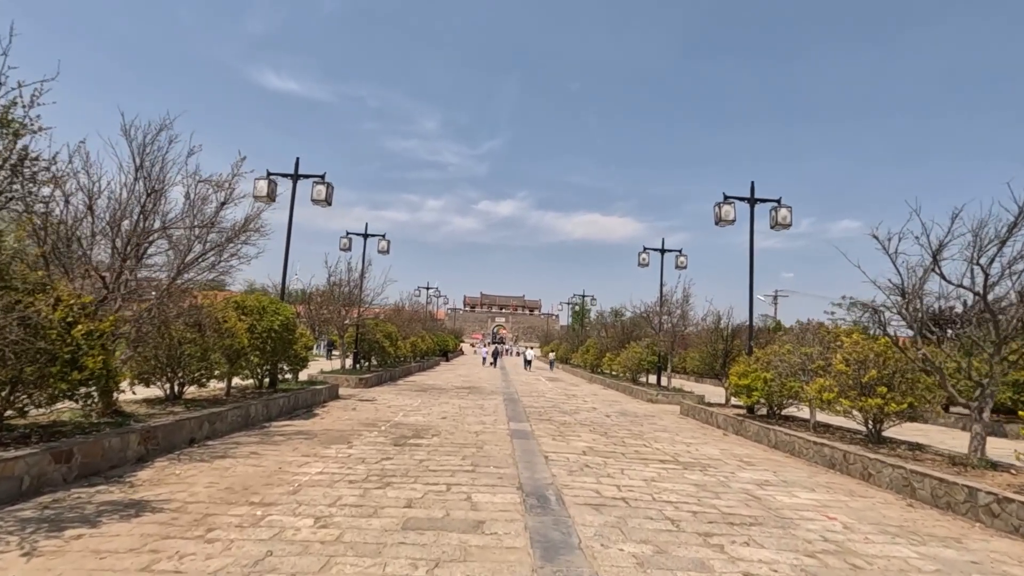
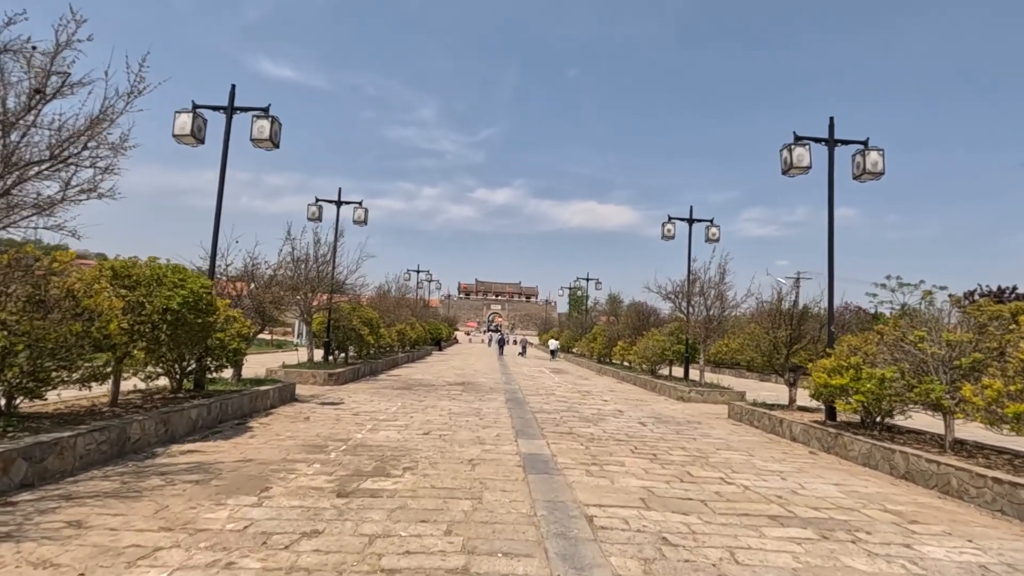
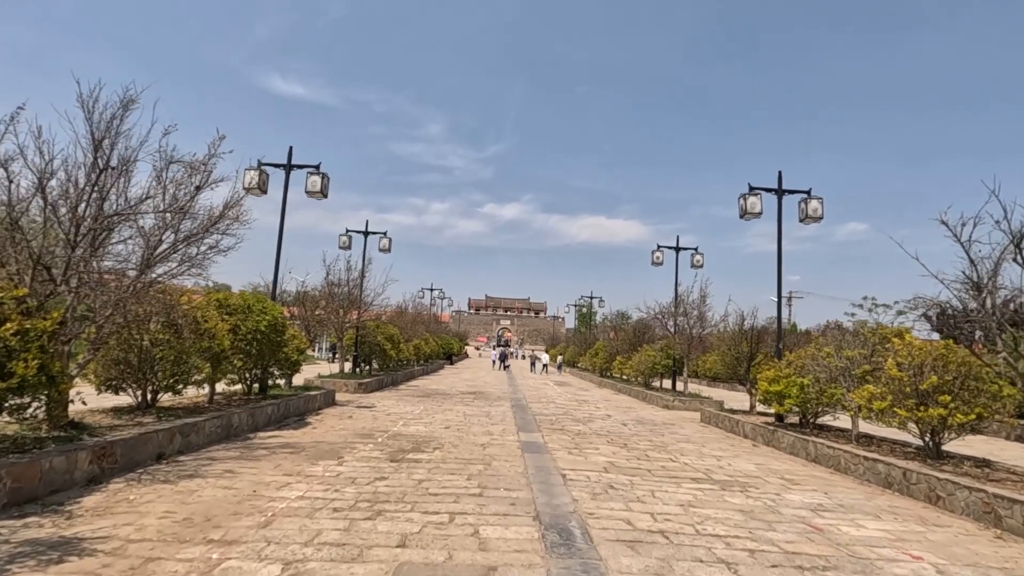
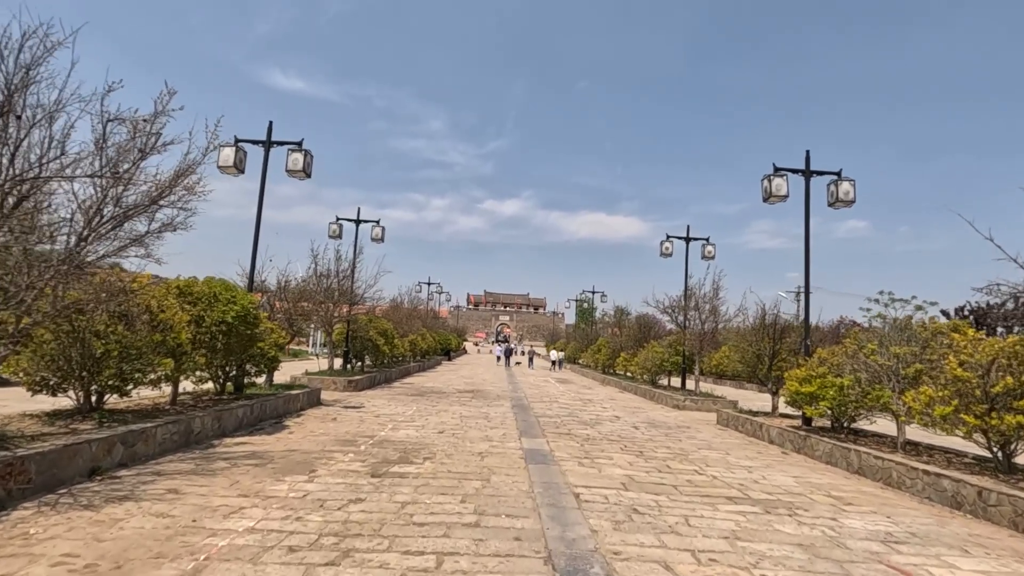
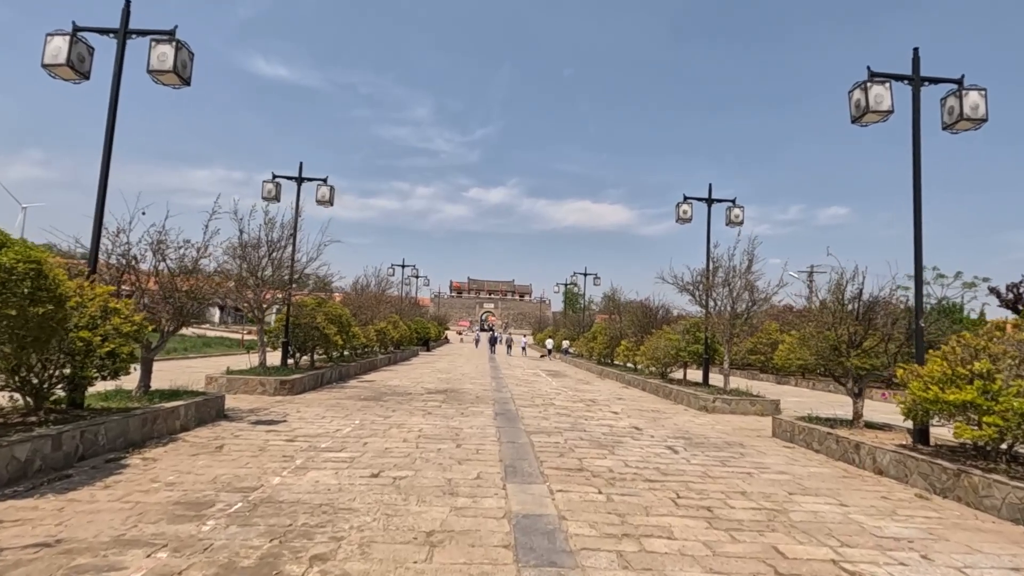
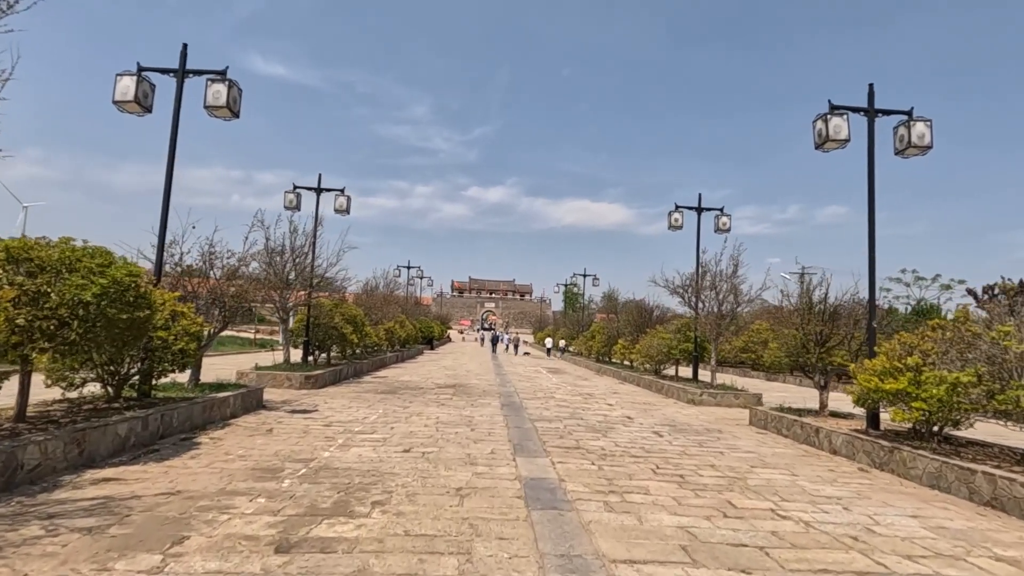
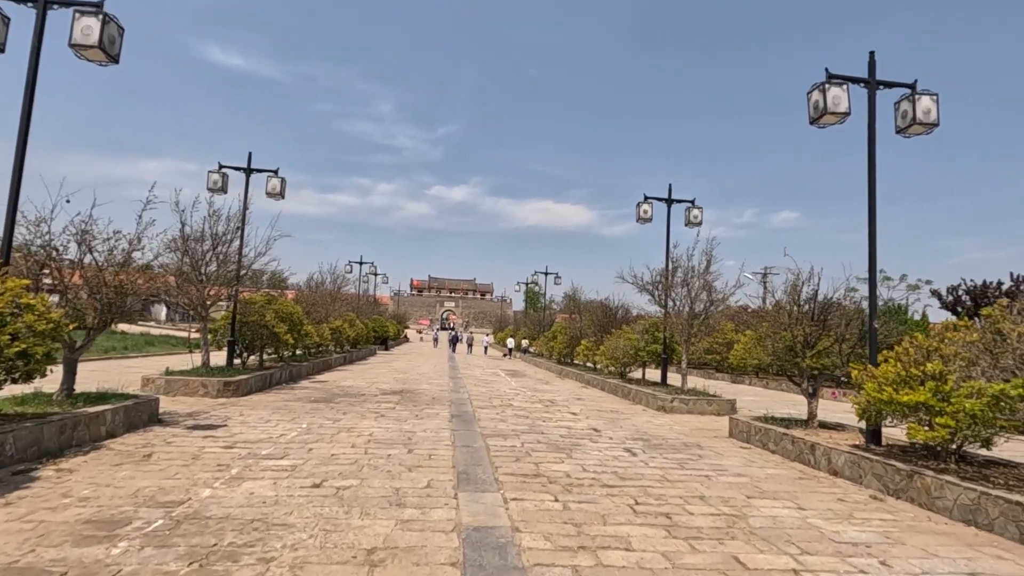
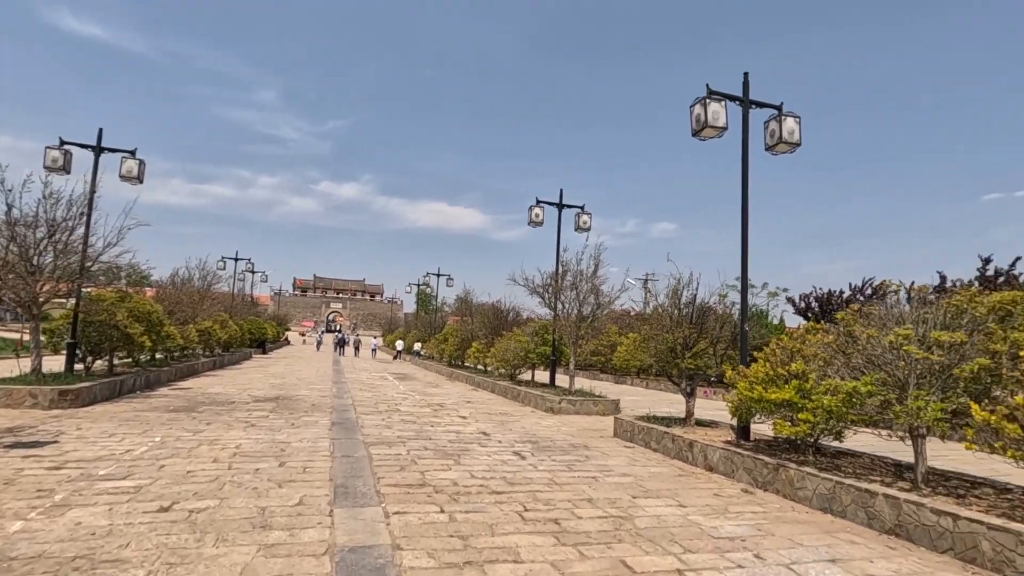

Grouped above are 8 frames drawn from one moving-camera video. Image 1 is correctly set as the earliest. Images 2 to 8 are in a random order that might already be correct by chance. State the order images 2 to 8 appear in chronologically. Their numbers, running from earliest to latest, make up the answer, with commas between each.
3, 4, 2, 6, 5, 7, 8
